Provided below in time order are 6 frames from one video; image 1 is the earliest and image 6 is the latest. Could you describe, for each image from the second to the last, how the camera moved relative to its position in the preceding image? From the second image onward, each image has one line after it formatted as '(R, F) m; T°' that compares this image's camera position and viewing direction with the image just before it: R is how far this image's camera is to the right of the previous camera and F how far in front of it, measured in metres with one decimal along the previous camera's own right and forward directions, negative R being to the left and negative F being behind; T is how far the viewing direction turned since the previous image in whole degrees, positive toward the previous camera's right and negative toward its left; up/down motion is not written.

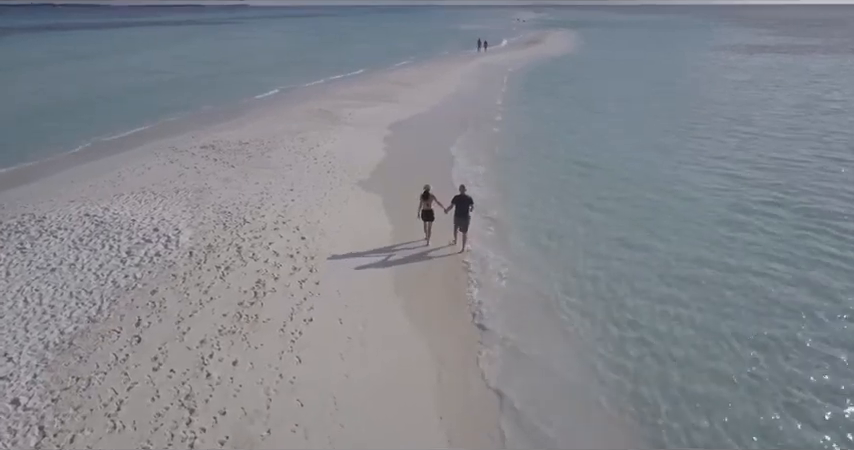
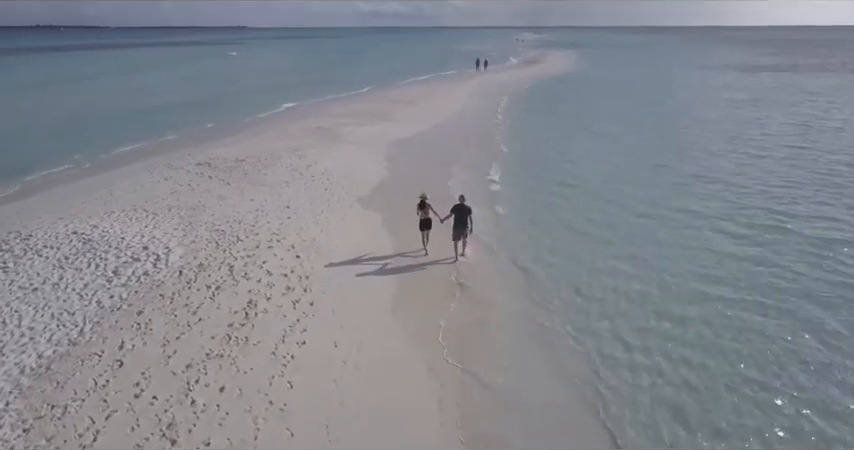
(0.0, +0.4) m; 0°
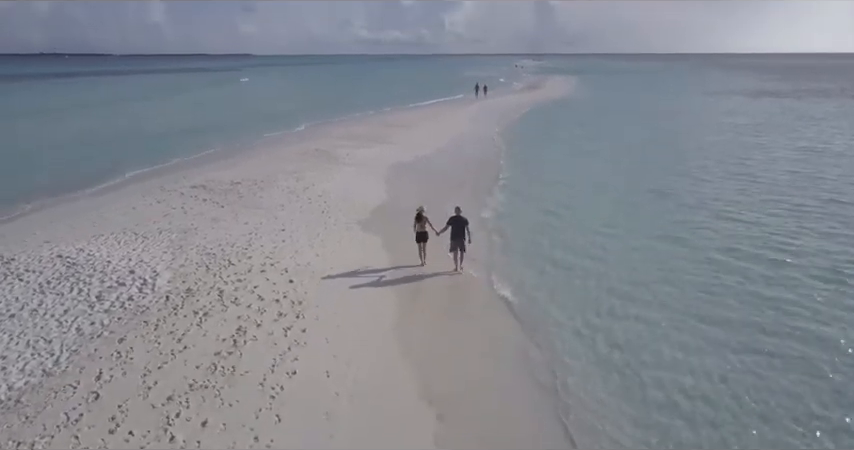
(0.0, +0.5) m; 0°
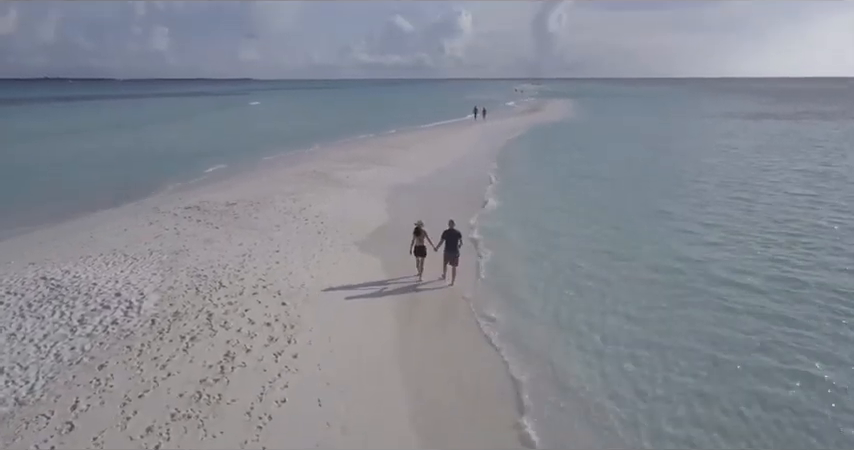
(0.0, +0.4) m; 0°
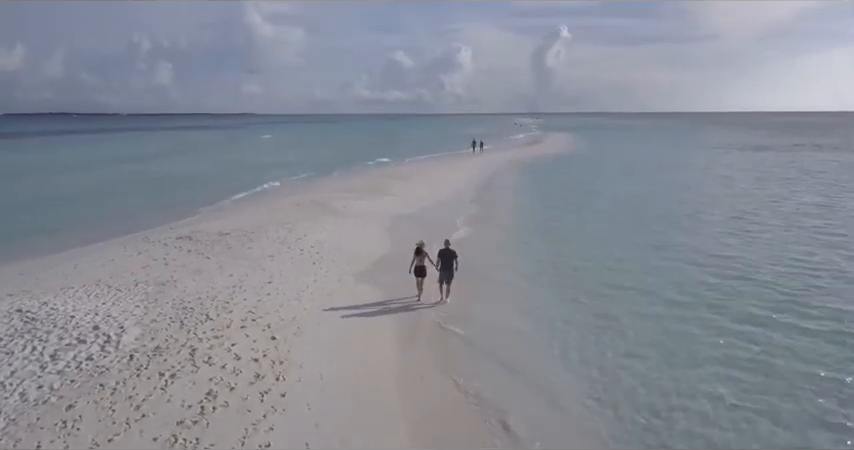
(0.0, +0.6) m; 0°
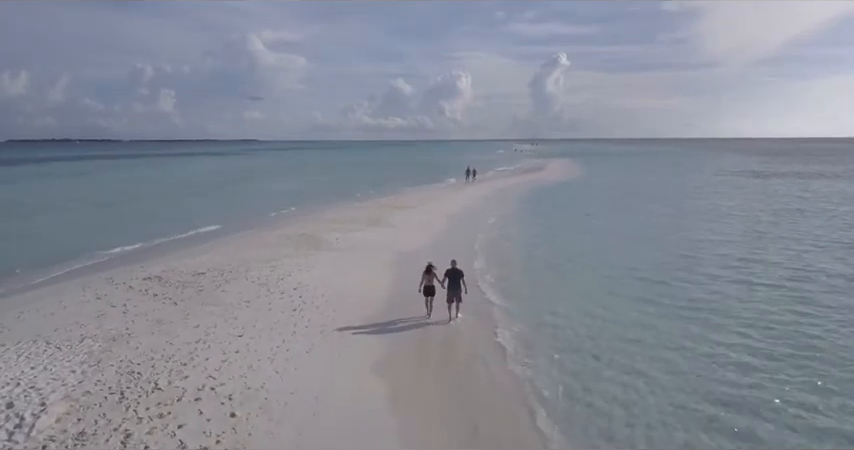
(+0.1, +1.9) m; 0°
